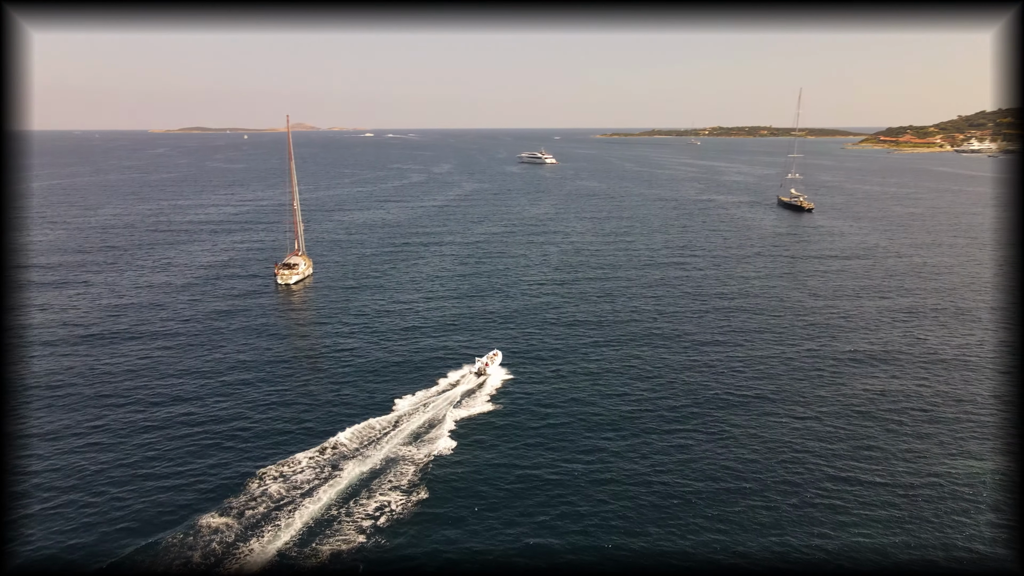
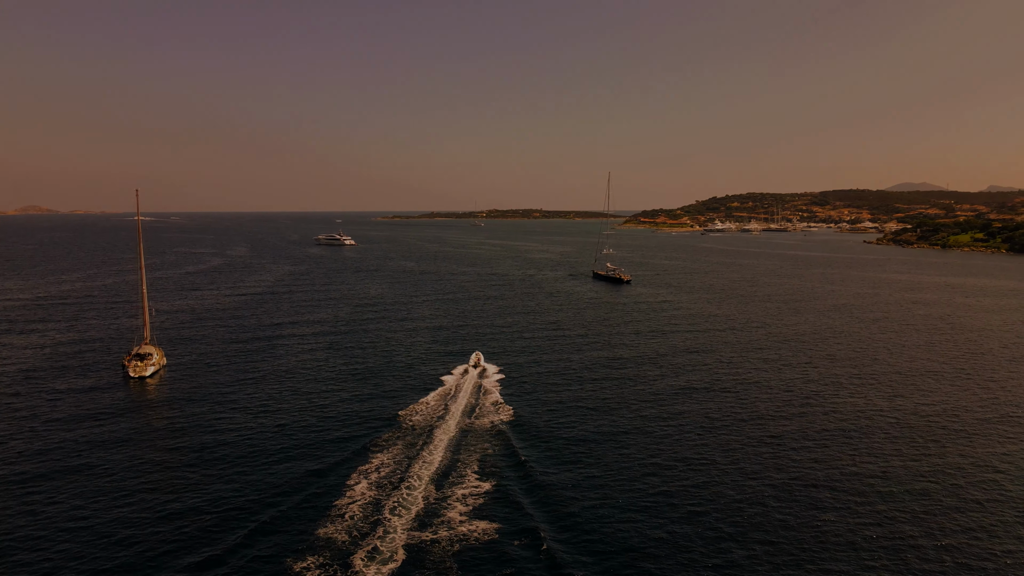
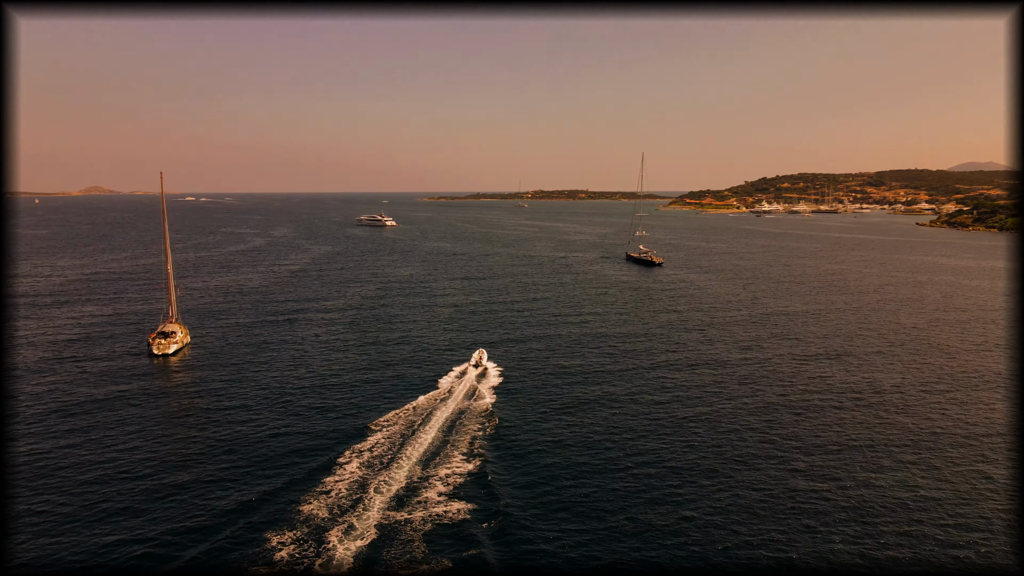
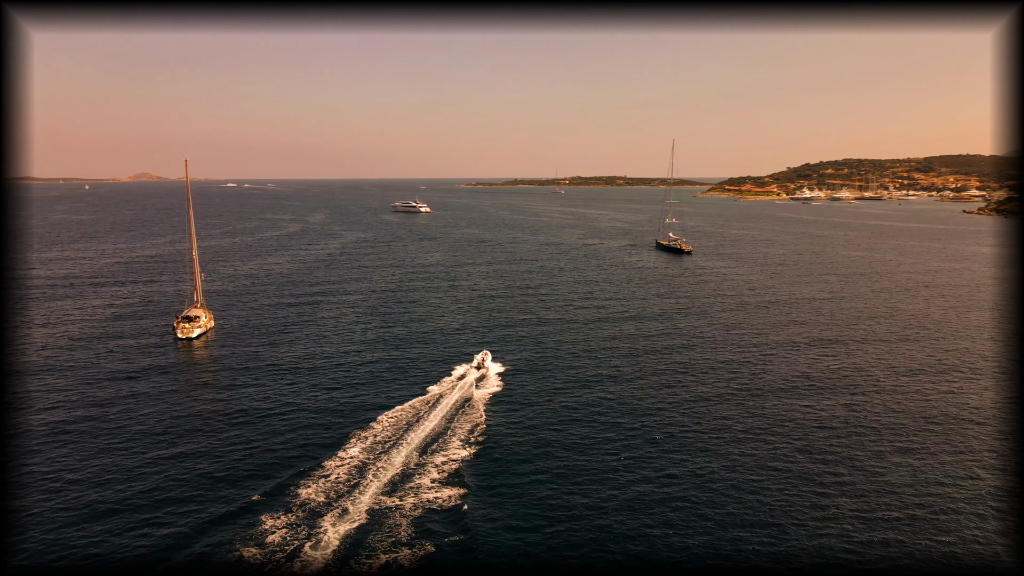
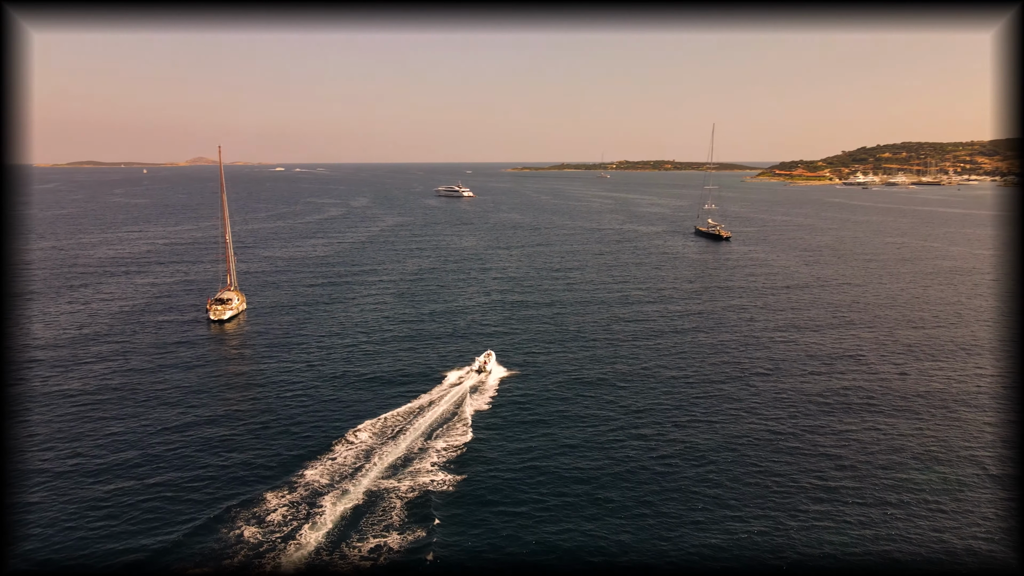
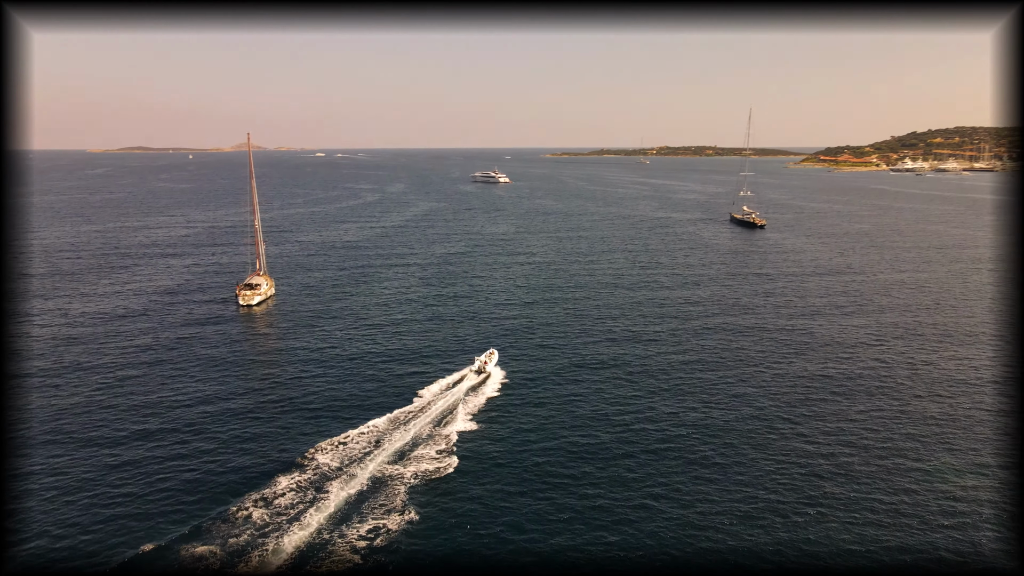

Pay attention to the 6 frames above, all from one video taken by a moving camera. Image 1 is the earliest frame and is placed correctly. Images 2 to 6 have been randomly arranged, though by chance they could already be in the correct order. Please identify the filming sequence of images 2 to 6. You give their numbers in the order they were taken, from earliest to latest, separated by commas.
6, 5, 4, 3, 2
